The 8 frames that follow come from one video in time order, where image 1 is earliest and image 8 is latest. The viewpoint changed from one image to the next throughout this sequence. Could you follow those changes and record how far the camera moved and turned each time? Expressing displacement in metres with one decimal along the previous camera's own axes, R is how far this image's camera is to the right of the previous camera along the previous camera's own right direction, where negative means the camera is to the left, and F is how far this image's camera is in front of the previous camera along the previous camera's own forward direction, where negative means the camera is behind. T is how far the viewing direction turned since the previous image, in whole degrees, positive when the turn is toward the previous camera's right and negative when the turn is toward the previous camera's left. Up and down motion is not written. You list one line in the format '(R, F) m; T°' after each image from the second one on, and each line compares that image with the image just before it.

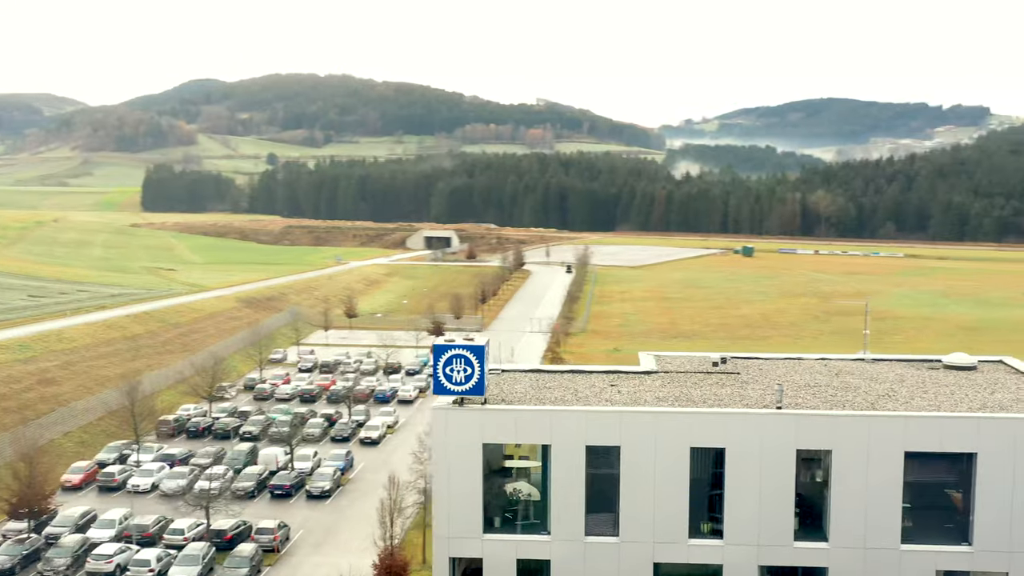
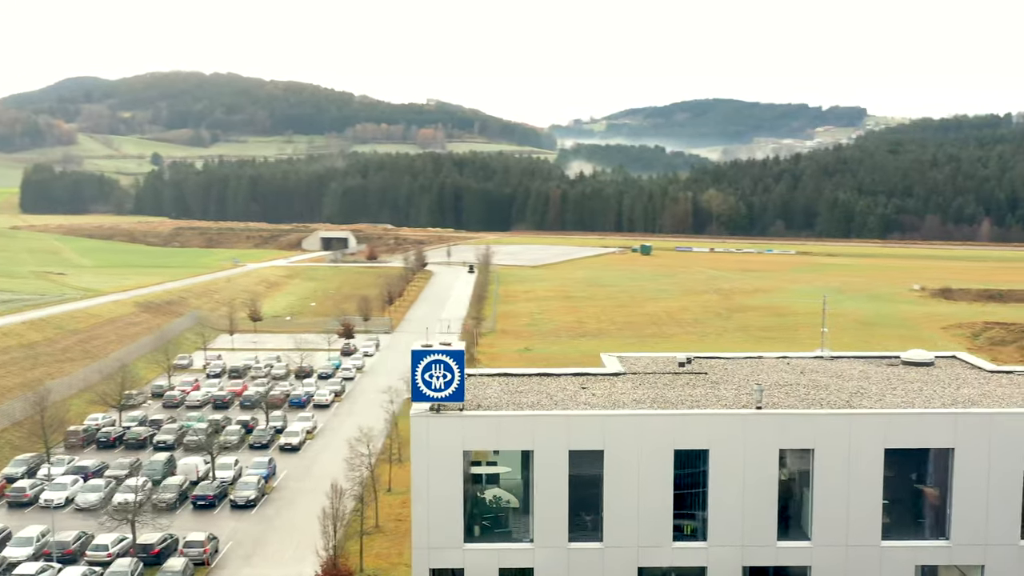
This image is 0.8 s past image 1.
(-1.1, +0.4) m; +5°
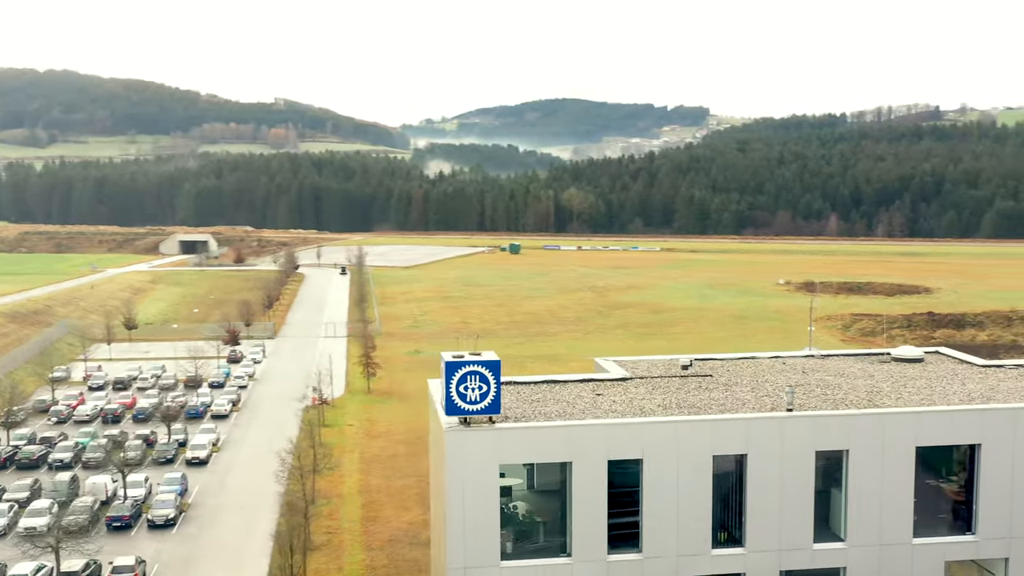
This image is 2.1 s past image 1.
(-2.1, +0.7) m; +7°
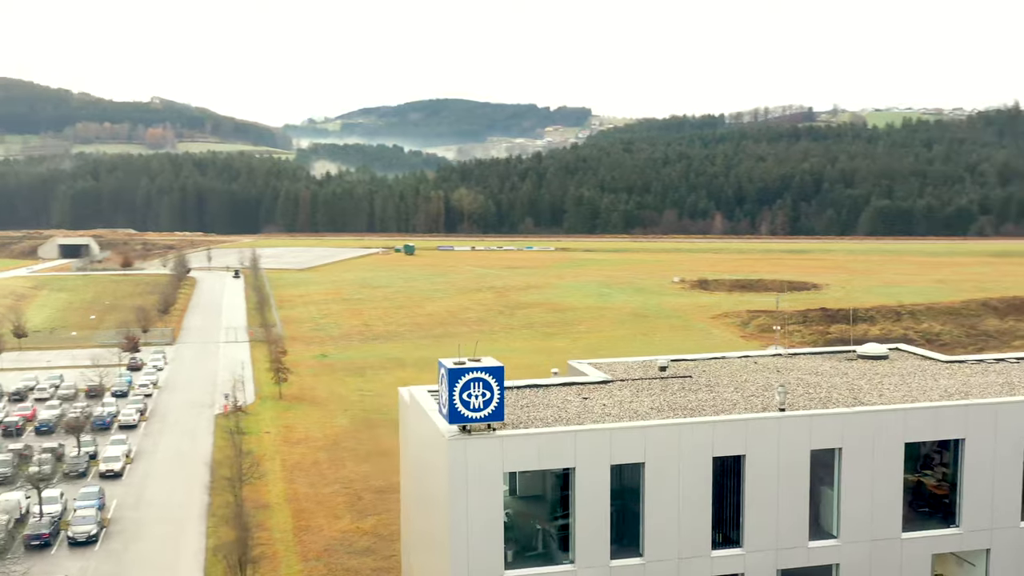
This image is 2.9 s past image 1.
(-1.3, +0.3) m; +6°
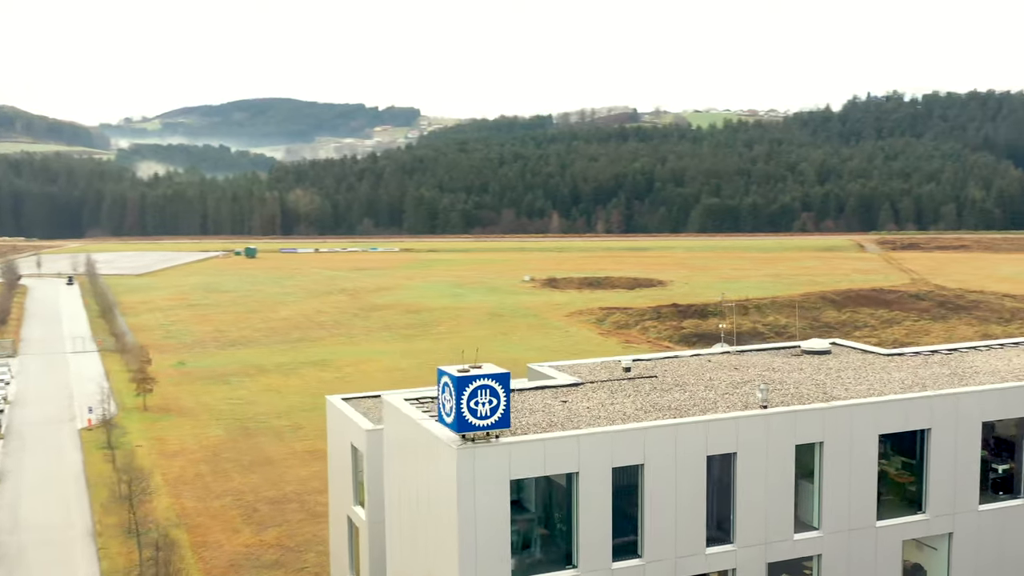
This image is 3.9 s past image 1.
(-1.9, +0.3) m; +8°
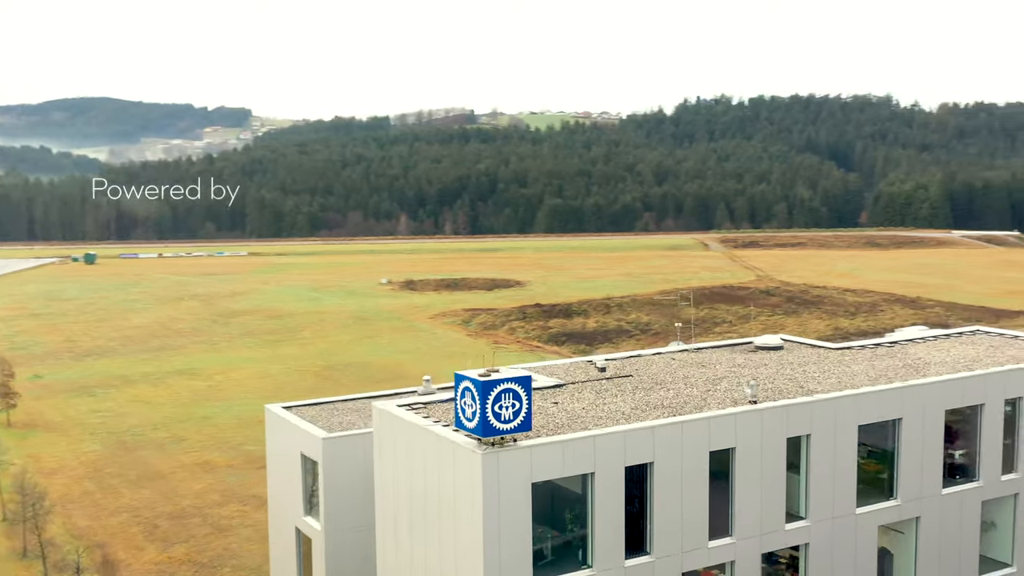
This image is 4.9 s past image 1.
(-2.0, +0.2) m; +8°
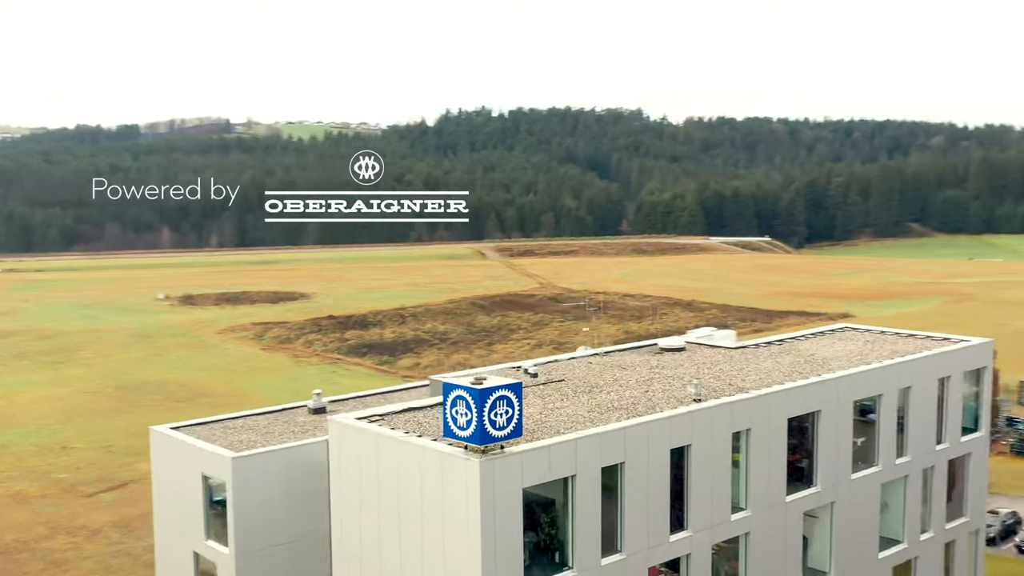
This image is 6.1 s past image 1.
(-2.5, +0.2) m; +12°
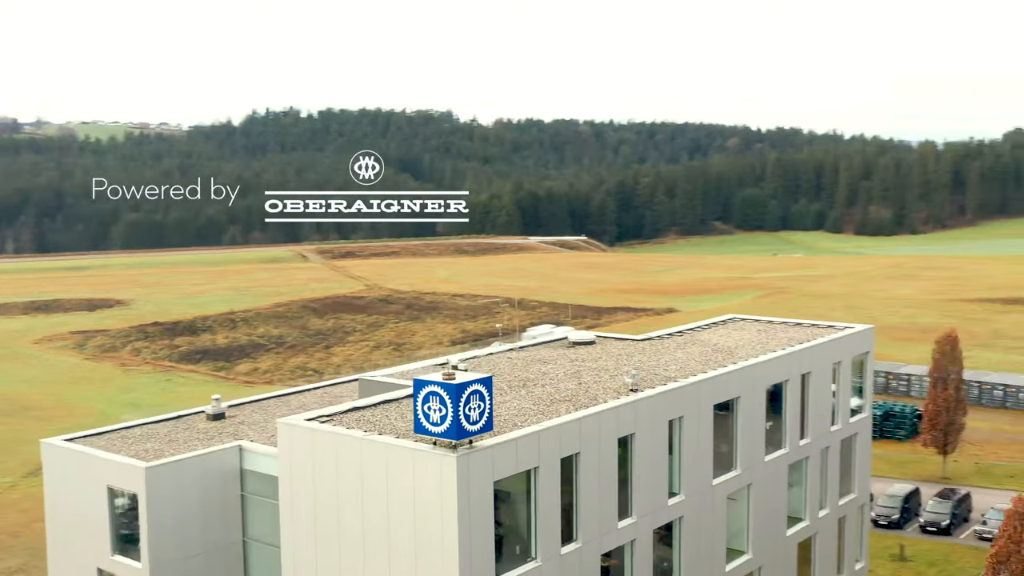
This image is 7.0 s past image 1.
(-1.8, 0.0) m; +9°
